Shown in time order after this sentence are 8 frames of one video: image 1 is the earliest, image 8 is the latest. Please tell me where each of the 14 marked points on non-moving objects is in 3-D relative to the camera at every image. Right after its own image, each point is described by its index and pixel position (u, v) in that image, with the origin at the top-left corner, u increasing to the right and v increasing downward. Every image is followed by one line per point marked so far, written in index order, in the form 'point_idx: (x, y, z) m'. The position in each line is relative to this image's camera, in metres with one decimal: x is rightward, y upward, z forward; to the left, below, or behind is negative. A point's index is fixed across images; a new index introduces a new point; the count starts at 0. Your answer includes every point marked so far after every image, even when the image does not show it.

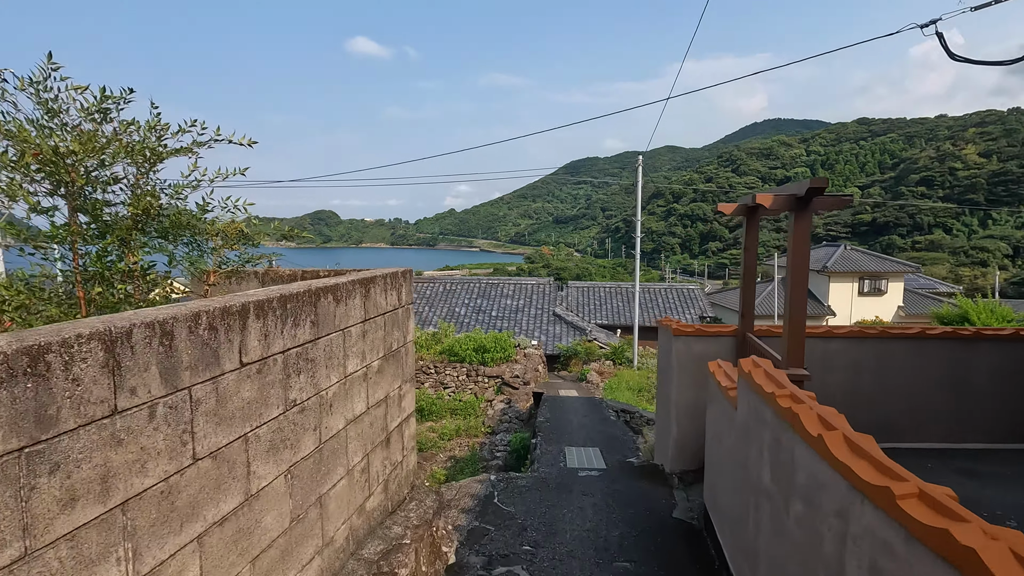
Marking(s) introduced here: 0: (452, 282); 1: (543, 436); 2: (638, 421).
0: (-2.0, +0.2, +17.9) m
1: (+0.3, -1.5, +5.2) m
2: (+1.7, -1.9, +7.5) m
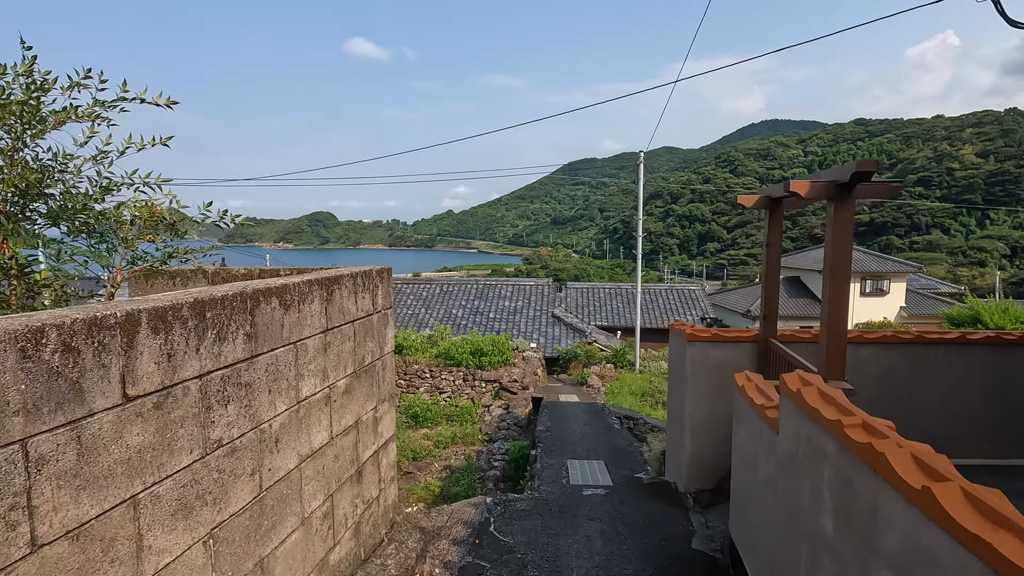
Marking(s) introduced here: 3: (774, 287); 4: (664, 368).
0: (-2.1, +0.2, +17.6) m
1: (+0.3, -1.5, +4.9) m
2: (+1.7, -1.9, +7.1) m
3: (+1.5, 0.0, +3.1) m
4: (+3.1, -1.7, +11.1) m
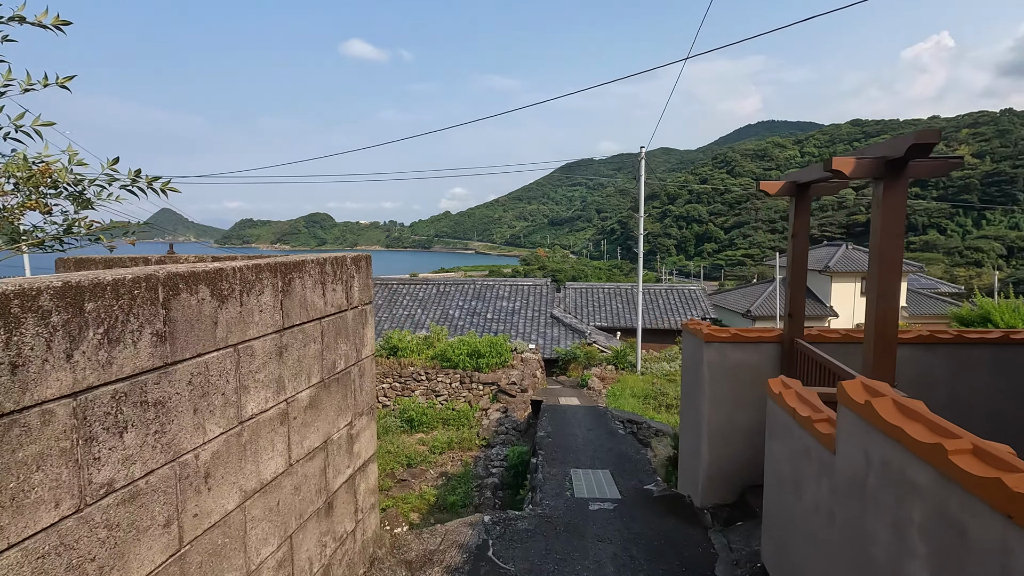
0: (-2.2, +0.1, +17.3) m
1: (+0.3, -1.4, +4.6) m
2: (+1.7, -1.9, +6.9) m
3: (+1.5, 0.0, +2.8) m
4: (+3.1, -1.6, +10.8) m
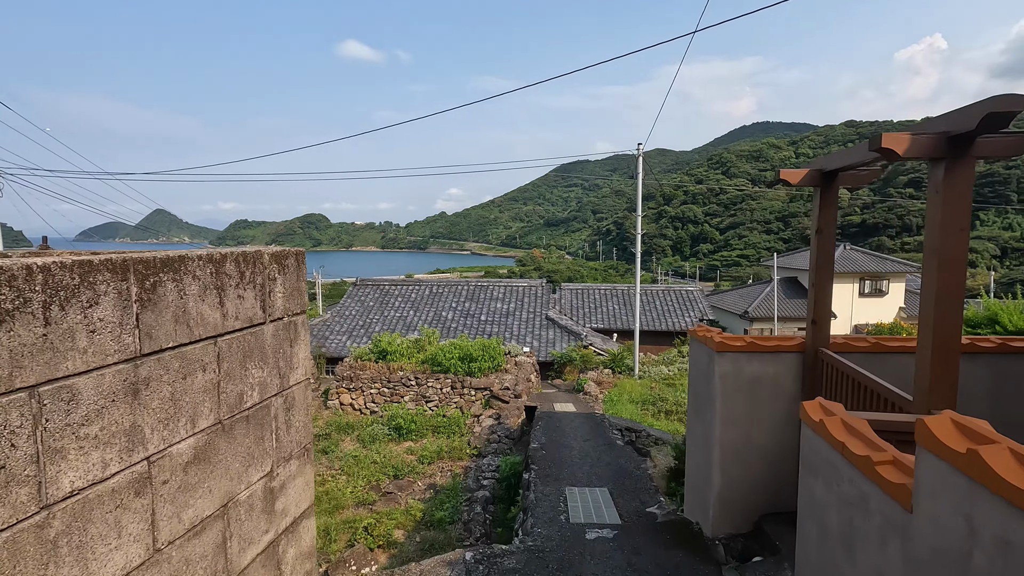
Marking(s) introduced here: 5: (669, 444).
0: (-2.3, +0.1, +16.9) m
1: (+0.2, -1.5, +4.3) m
2: (+1.6, -1.9, +6.5) m
3: (+1.5, 0.0, +2.5) m
4: (+3.0, -1.7, +10.5) m
5: (+1.9, -1.9, +6.5) m
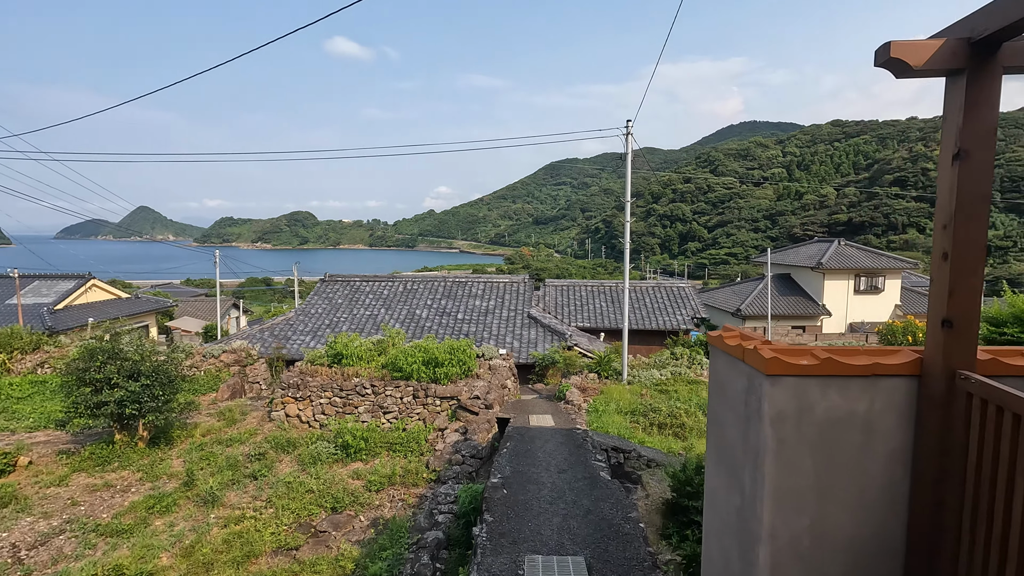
0: (-2.9, +0.2, +15.7) m
1: (-0.1, -1.4, +3.2) m
2: (+1.2, -1.8, +5.4) m
3: (+1.2, +0.1, +1.4) m
4: (+2.5, -1.6, +9.5) m
5: (+1.5, -1.8, +5.4) m
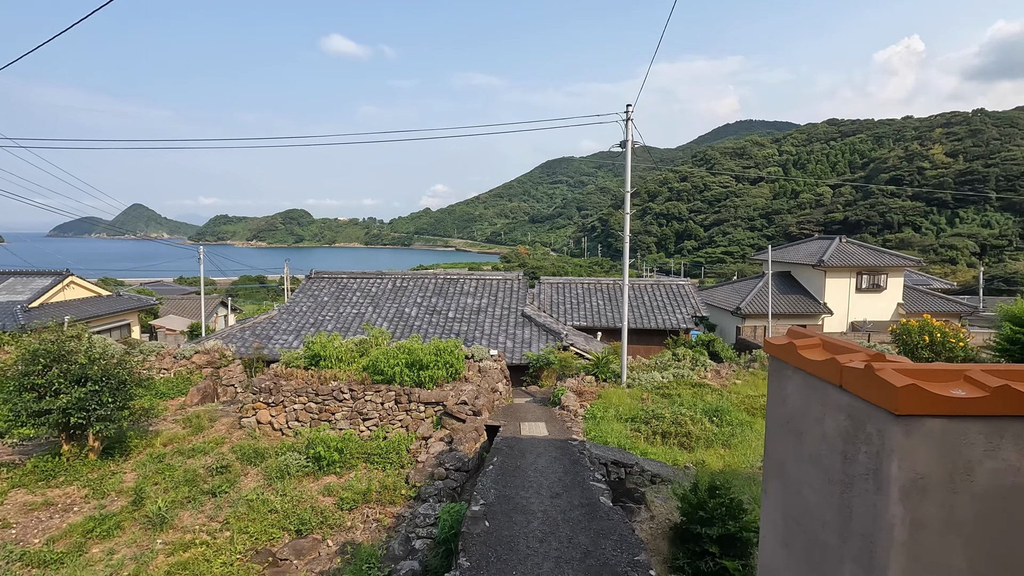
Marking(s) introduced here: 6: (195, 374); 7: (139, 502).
0: (-3.1, +0.3, +15.1) m
1: (-0.2, -1.3, +2.6) m
2: (+1.1, -1.8, +4.9) m
3: (+1.1, +0.1, +0.8) m
4: (+2.4, -1.5, +8.9) m
5: (+1.4, -1.8, +4.8) m
6: (-5.5, -1.5, +9.4) m
7: (-3.6, -2.1, +5.2) m
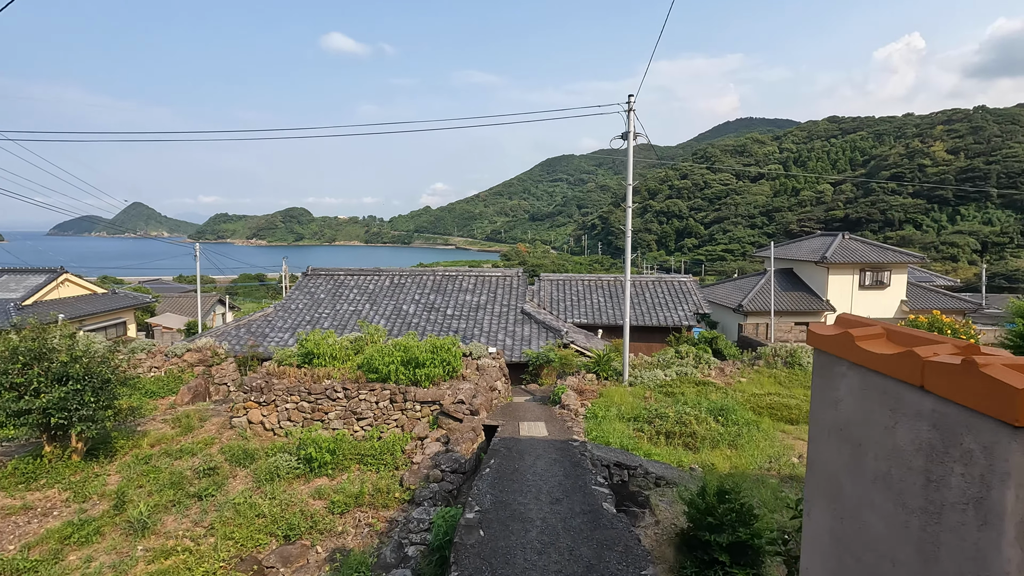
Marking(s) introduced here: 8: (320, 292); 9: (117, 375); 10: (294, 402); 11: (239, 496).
0: (-3.1, +0.4, +14.9) m
1: (-0.2, -1.3, +2.3) m
2: (+1.1, -1.7, +4.6) m
3: (+1.1, +0.2, +0.6) m
4: (+2.4, -1.5, +8.7) m
5: (+1.4, -1.7, +4.6) m
6: (-5.6, -1.5, +9.2) m
7: (-3.6, -2.0, +5.0) m
8: (-5.1, -0.1, +14.3) m
9: (-4.5, -1.0, +6.1) m
10: (-2.8, -1.5, +7.0) m
11: (-2.7, -2.0, +5.2) m
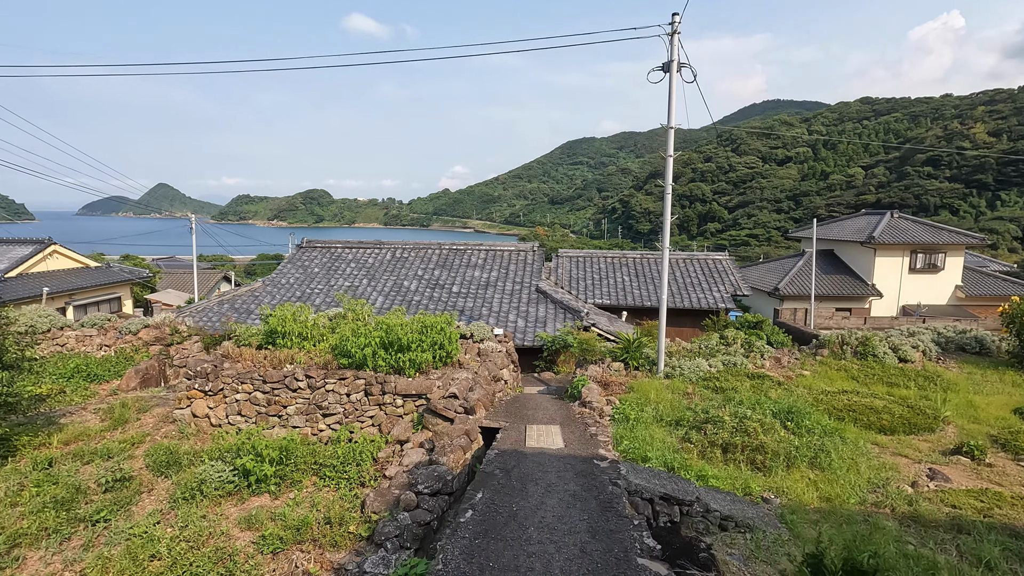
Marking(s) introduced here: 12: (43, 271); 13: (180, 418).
0: (-2.7, +1.0, +13.4) m
1: (-0.3, -1.1, +0.9) m
2: (+1.1, -1.4, +3.1) m
3: (+0.9, +0.3, -1.0) m
4: (+2.5, -1.1, +7.1) m
5: (+1.4, -1.4, +3.1) m
6: (-5.4, -1.0, +7.9) m
7: (-3.6, -1.7, +3.6) m
8: (-4.8, +0.6, +13.0) m
9: (-4.4, -0.6, +4.8) m
10: (-2.8, -1.1, +5.6) m
11: (-2.6, -1.7, +3.9) m
12: (-14.7, +0.6, +16.8) m
13: (-3.5, -1.4, +5.7) m
